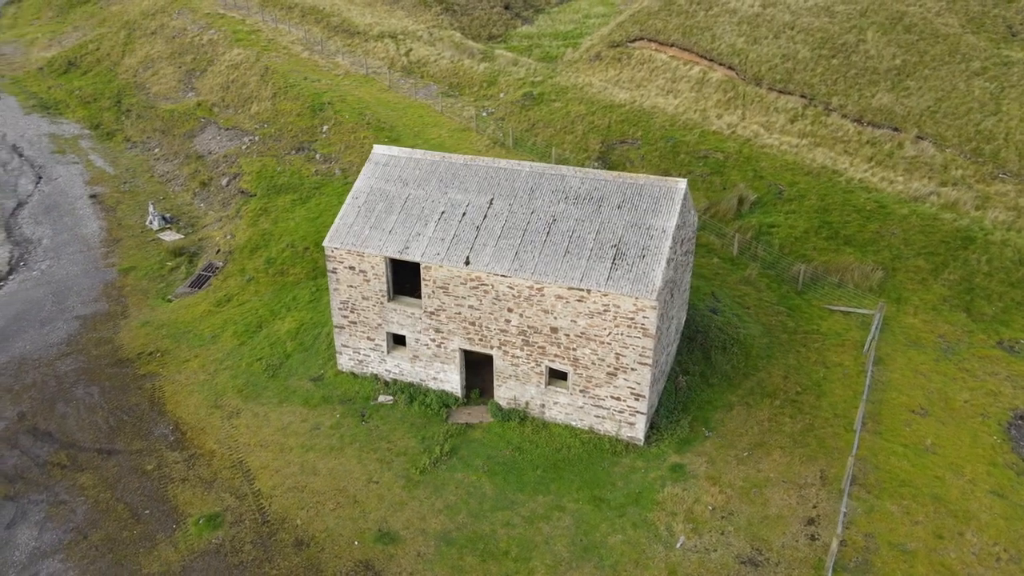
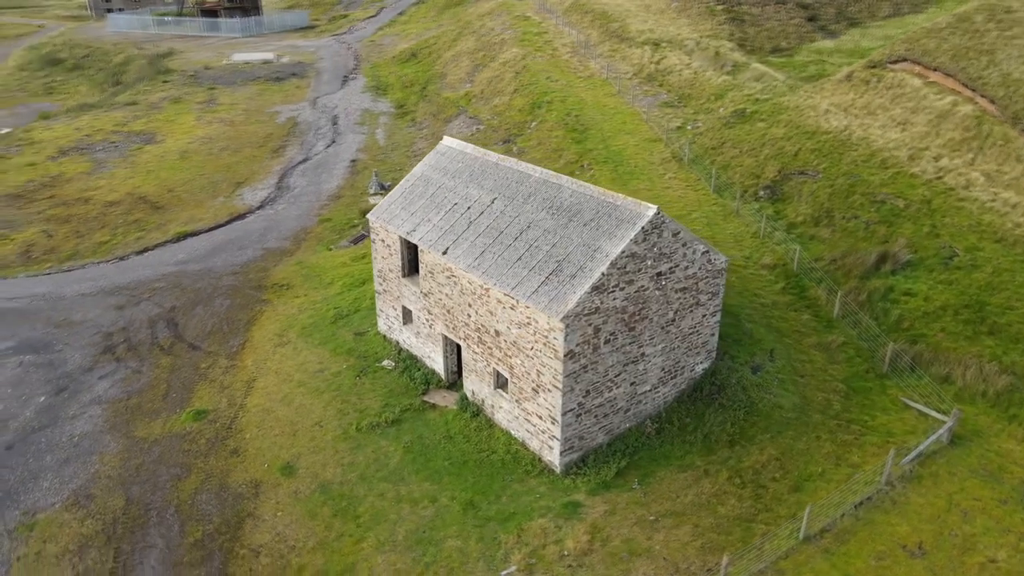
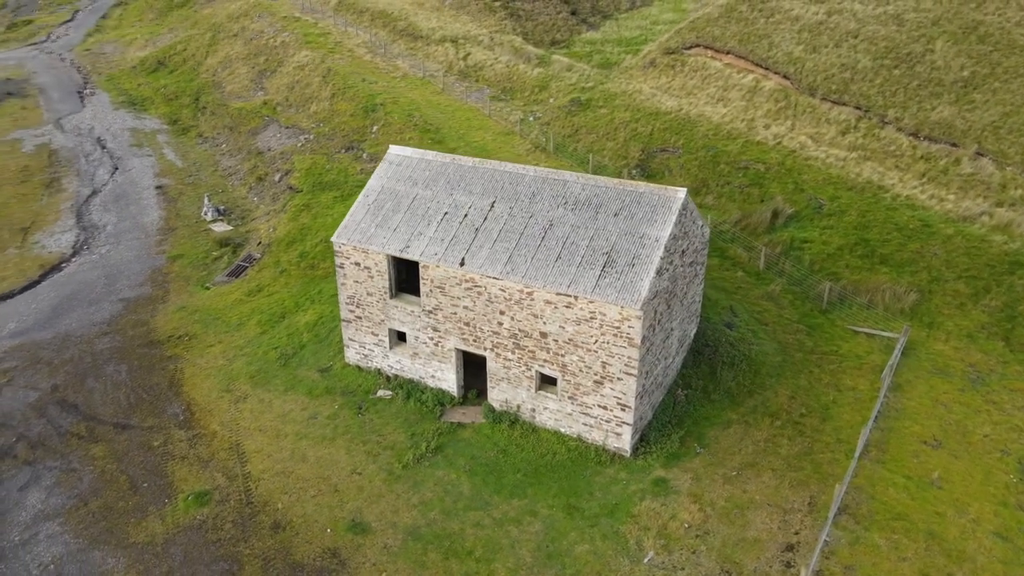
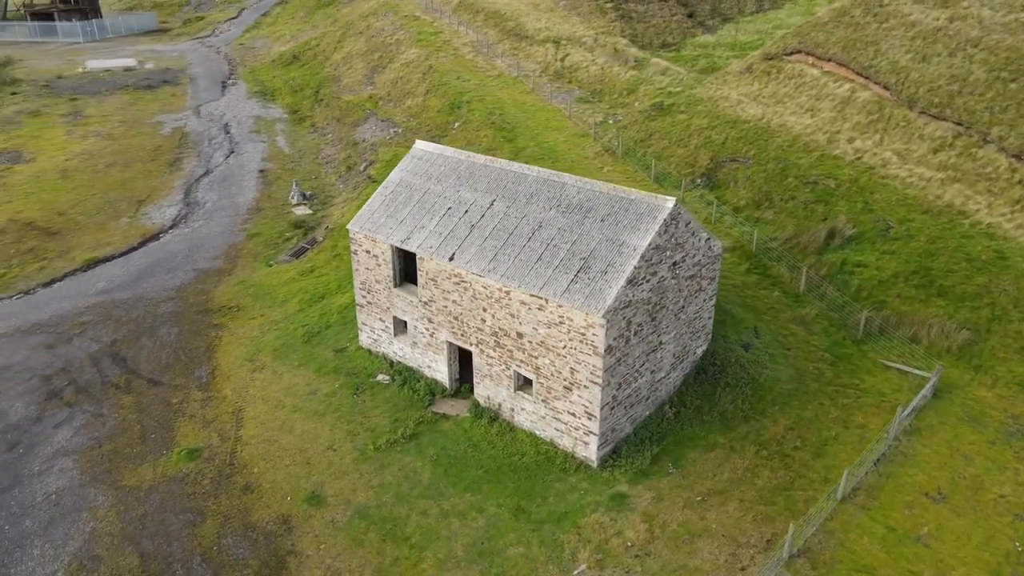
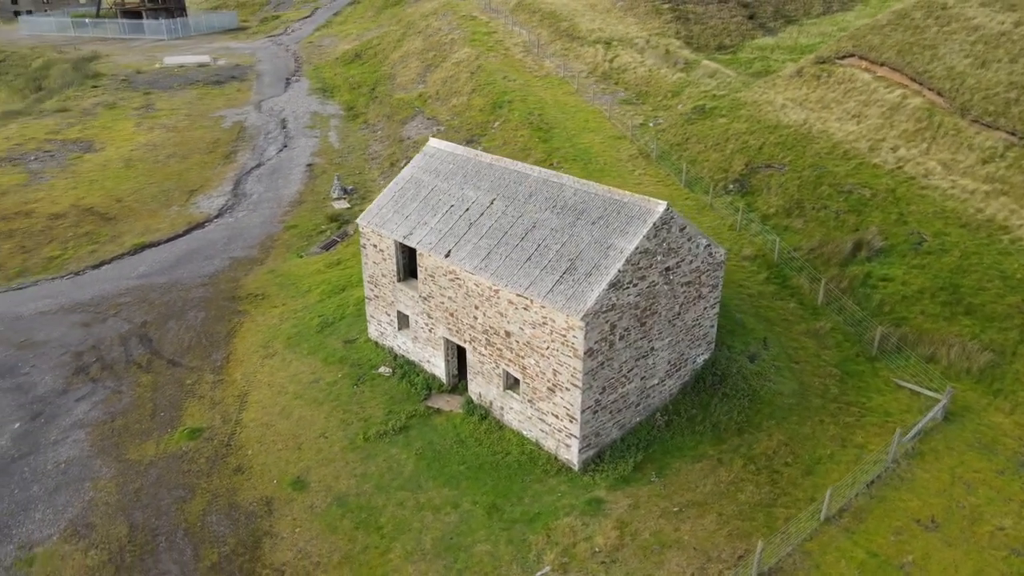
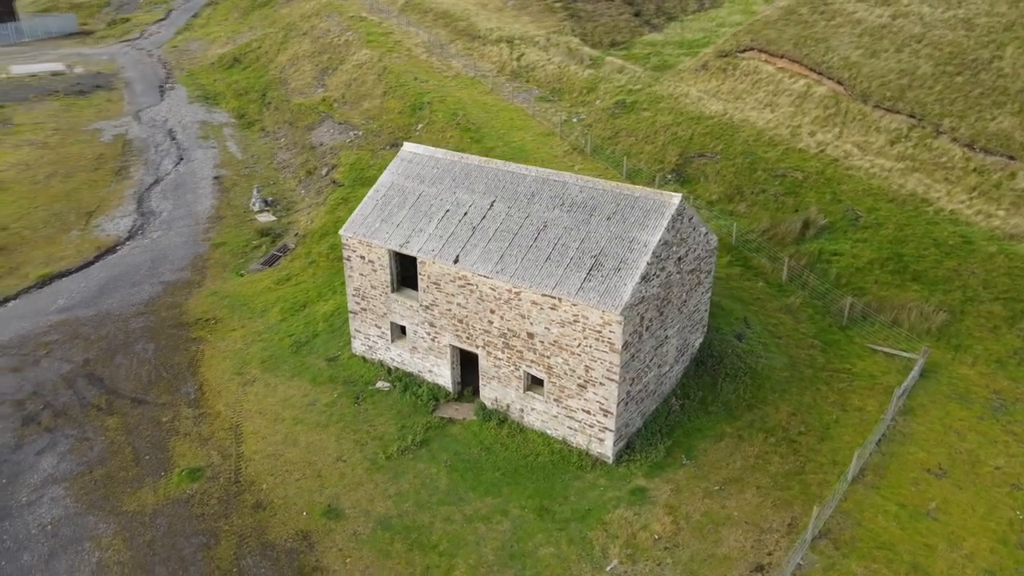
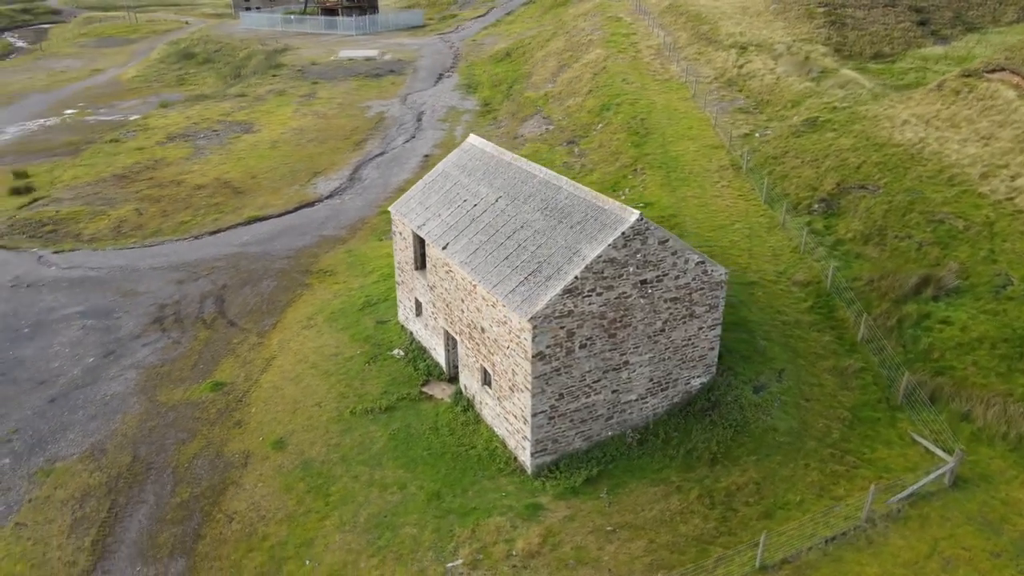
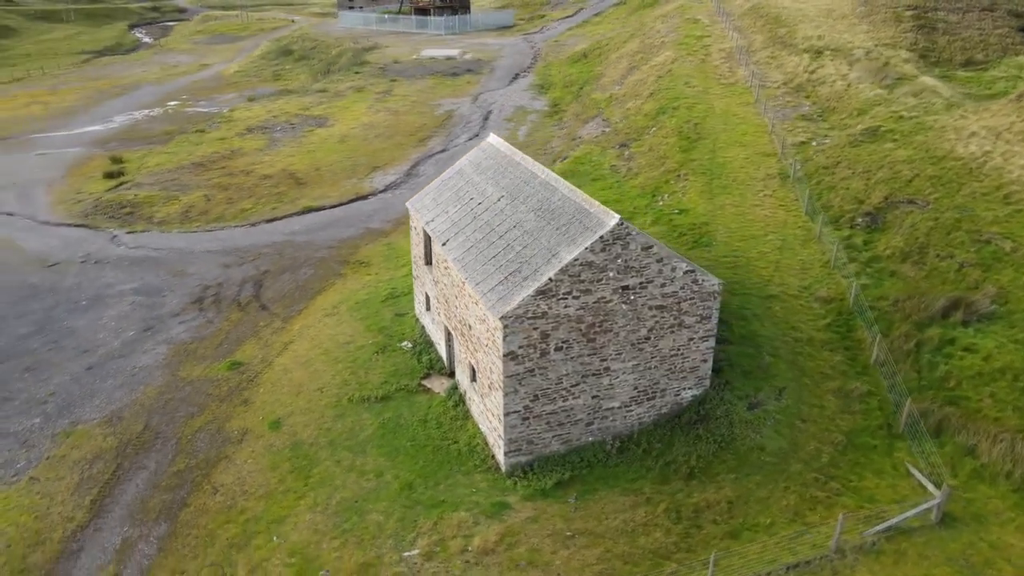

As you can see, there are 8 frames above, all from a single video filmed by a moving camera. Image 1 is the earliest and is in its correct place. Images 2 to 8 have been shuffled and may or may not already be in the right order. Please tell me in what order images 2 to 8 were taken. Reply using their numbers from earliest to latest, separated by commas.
3, 6, 4, 5, 2, 7, 8
